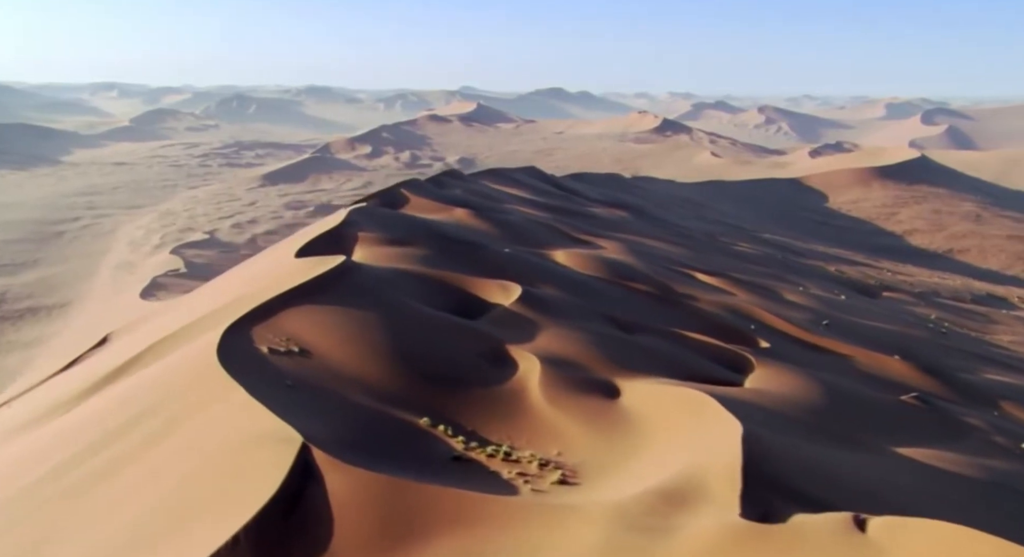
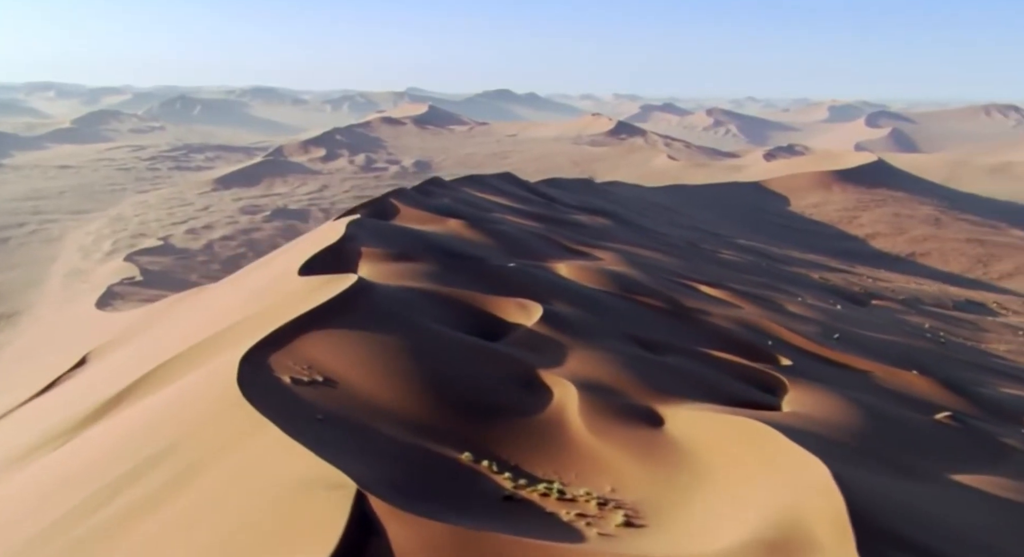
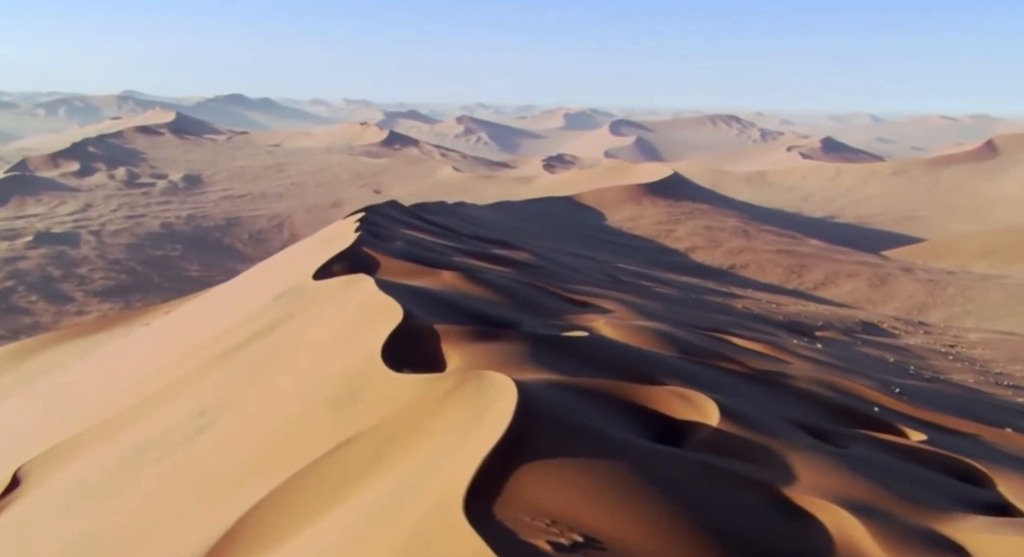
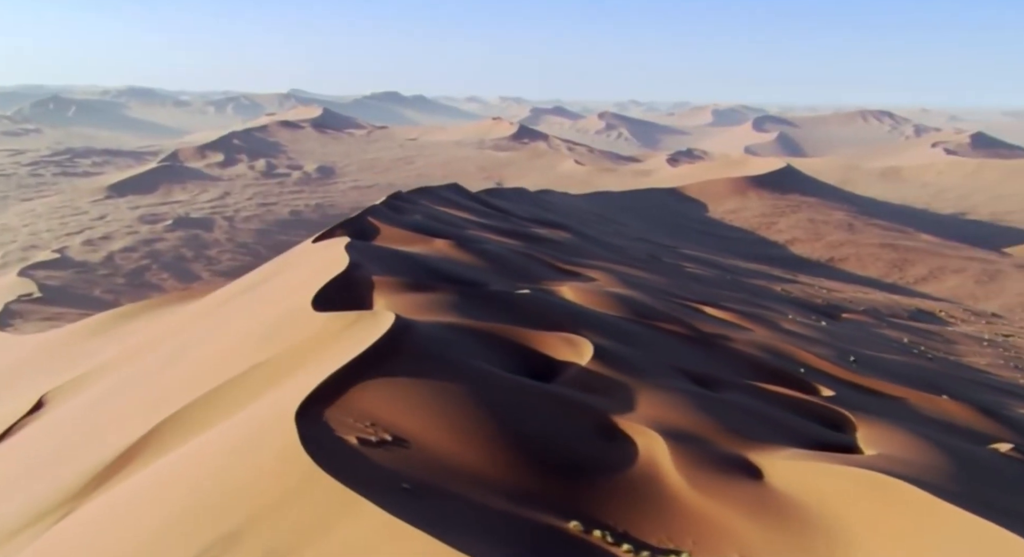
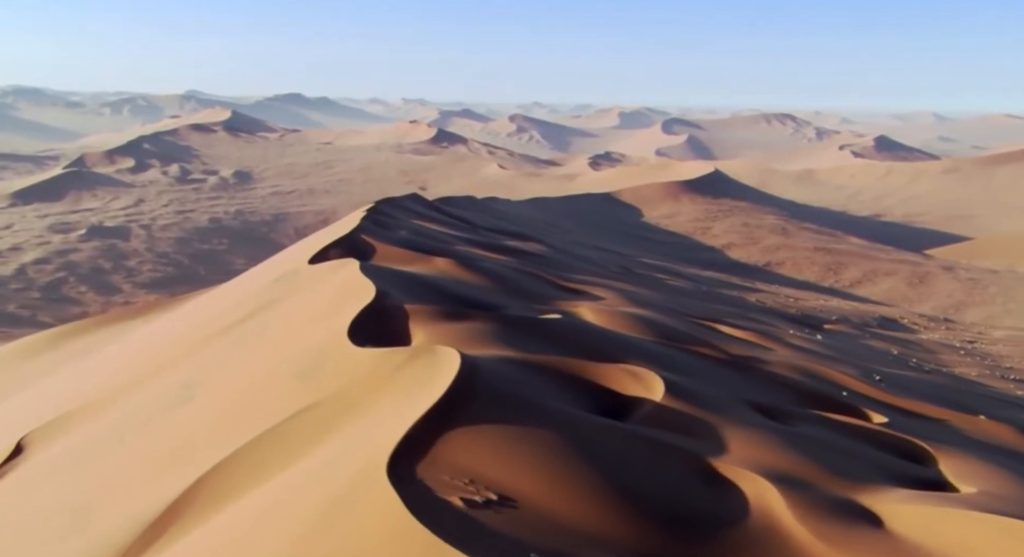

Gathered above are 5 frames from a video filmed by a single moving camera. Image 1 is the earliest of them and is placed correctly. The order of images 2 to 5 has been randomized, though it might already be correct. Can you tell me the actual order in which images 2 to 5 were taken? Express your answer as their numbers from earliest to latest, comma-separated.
2, 4, 5, 3
